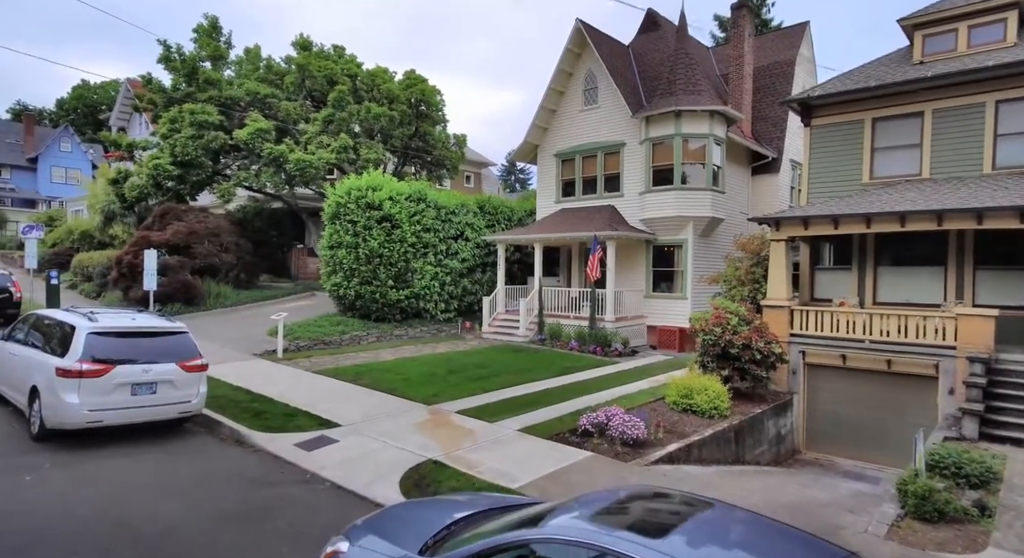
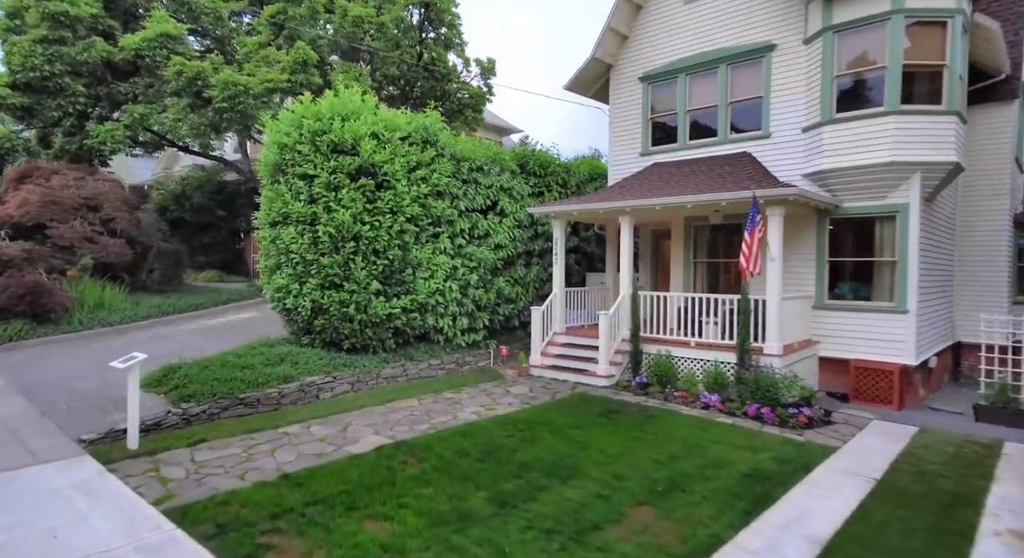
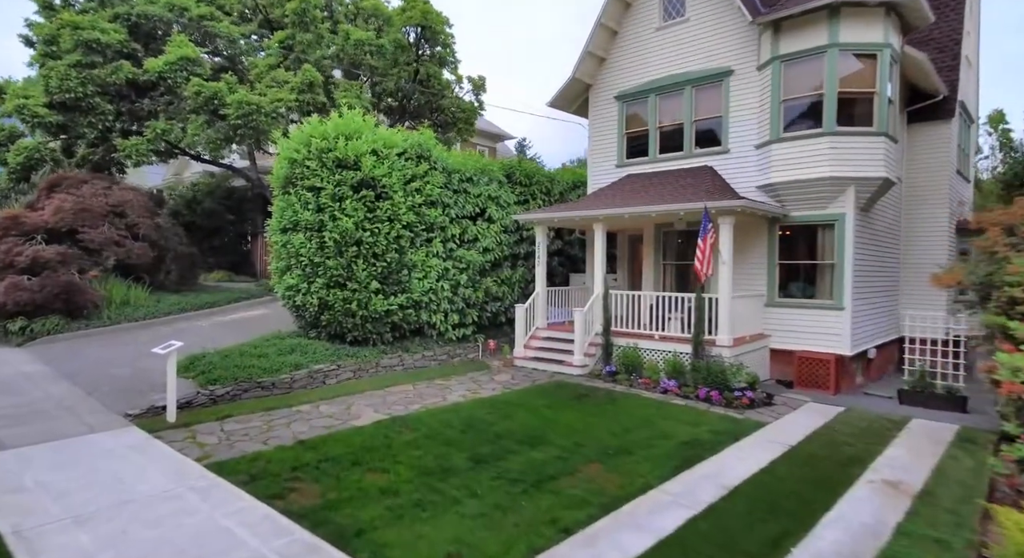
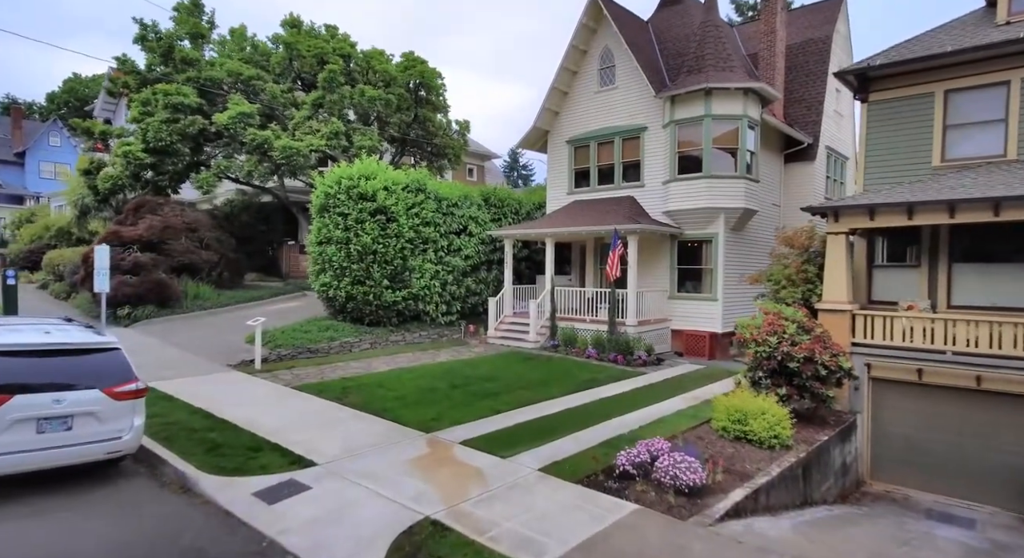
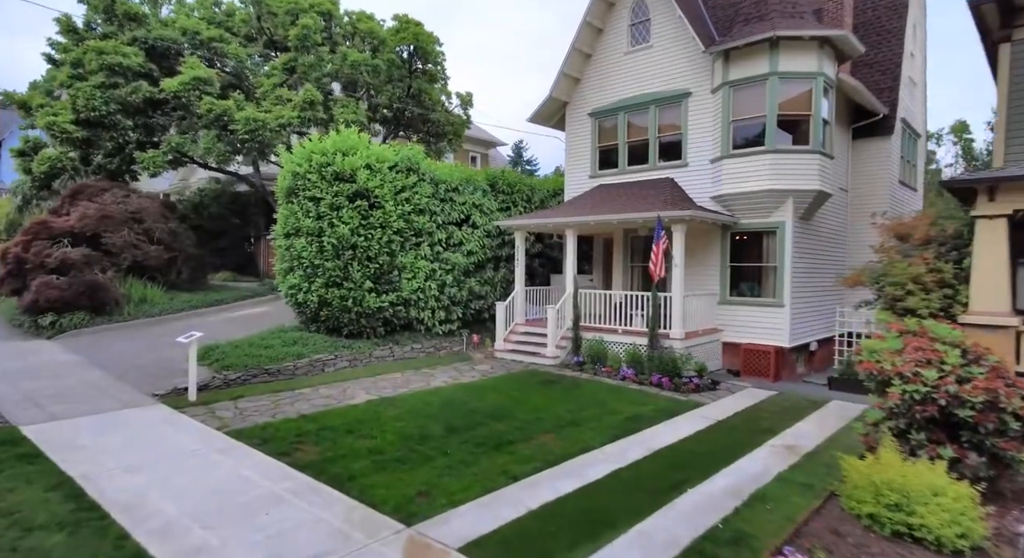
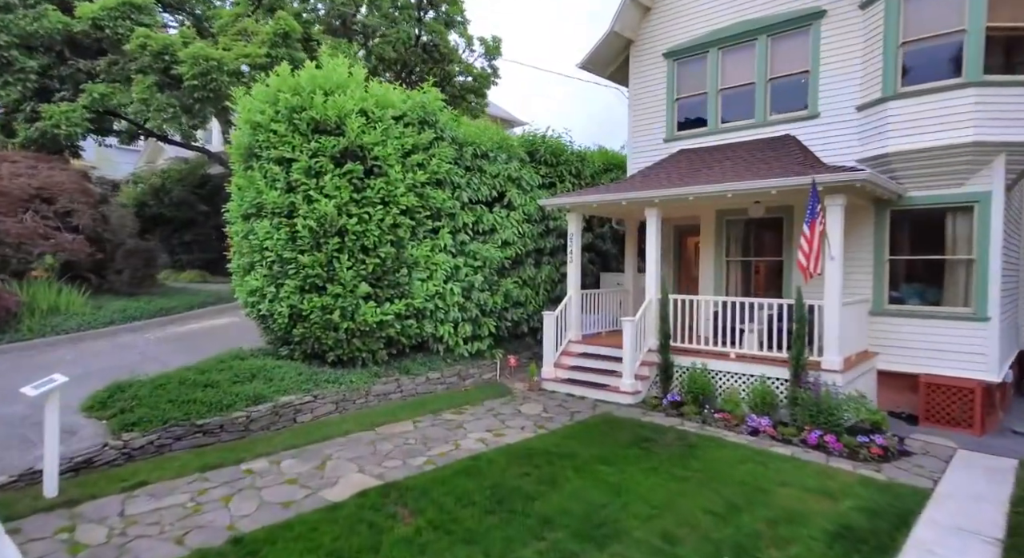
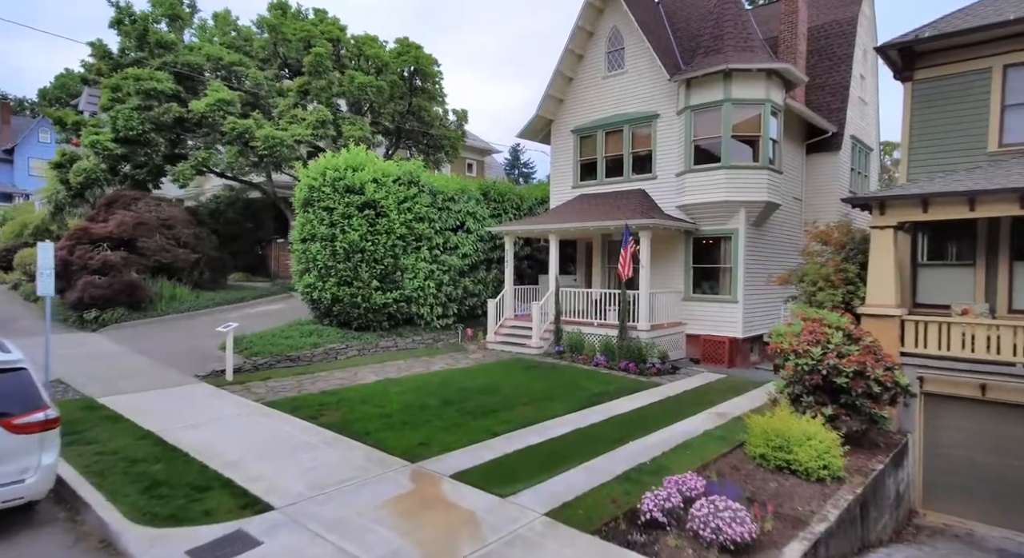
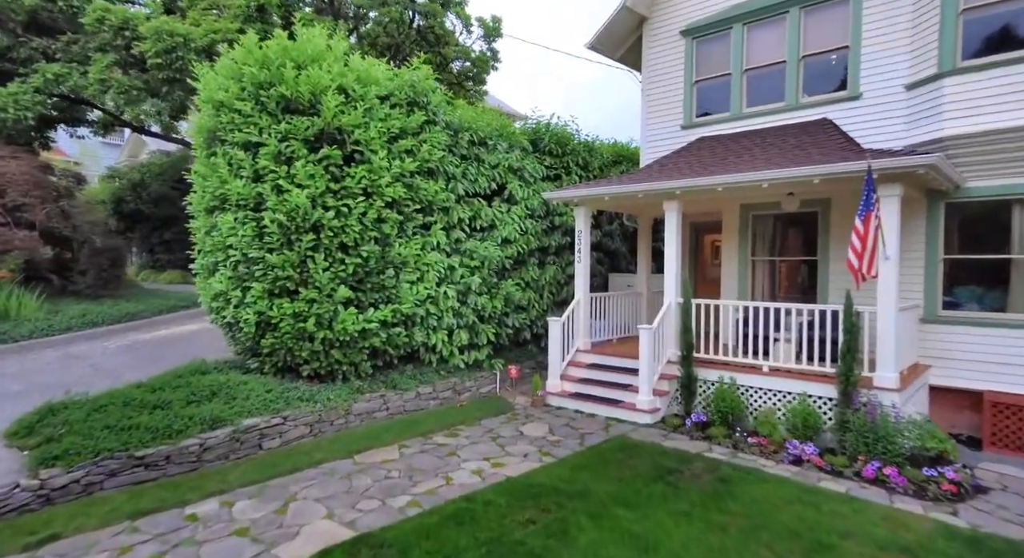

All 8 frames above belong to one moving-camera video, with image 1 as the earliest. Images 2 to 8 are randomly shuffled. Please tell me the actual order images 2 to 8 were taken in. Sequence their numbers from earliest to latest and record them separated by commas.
4, 7, 5, 3, 2, 6, 8
